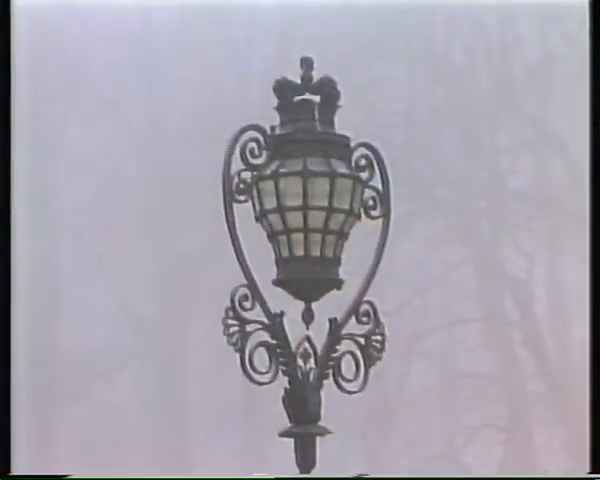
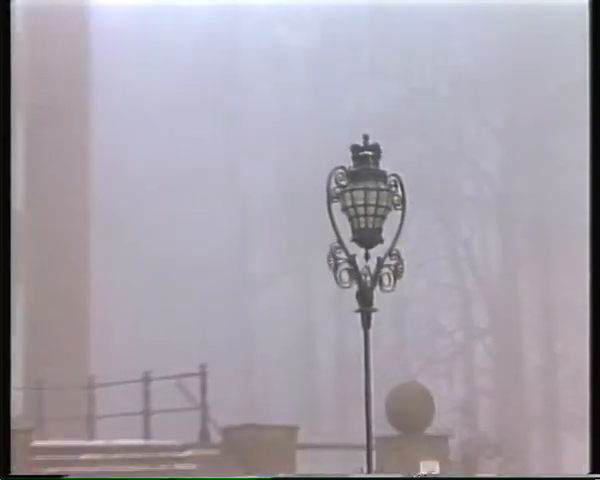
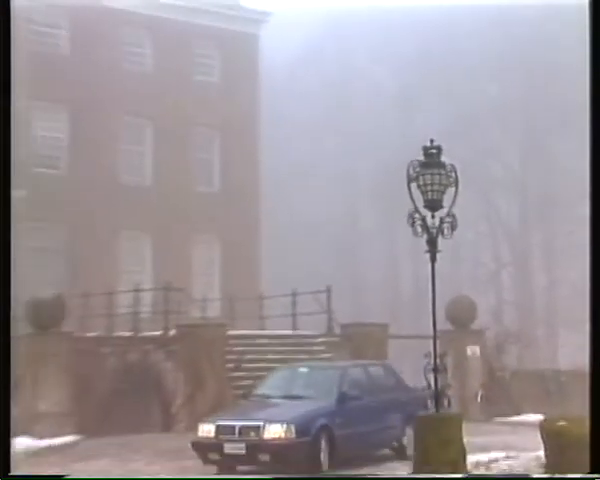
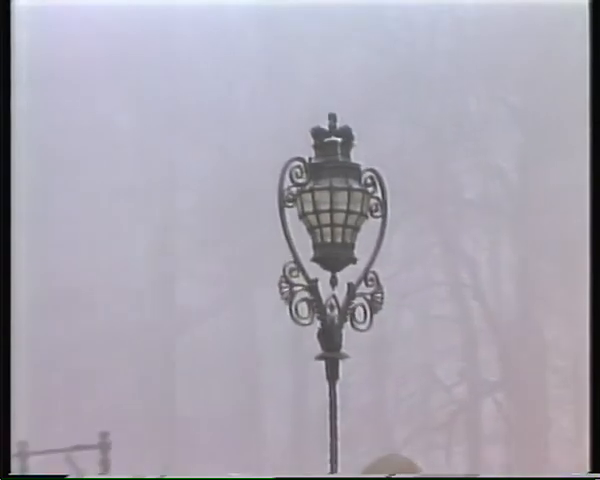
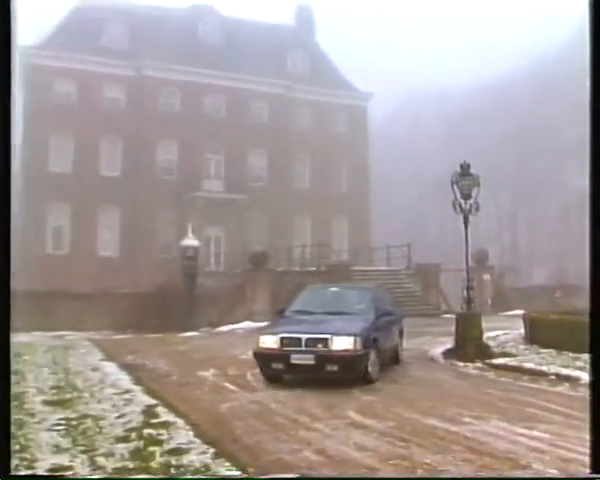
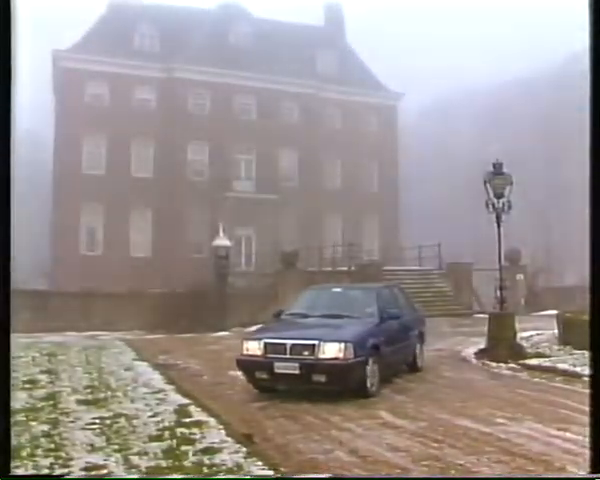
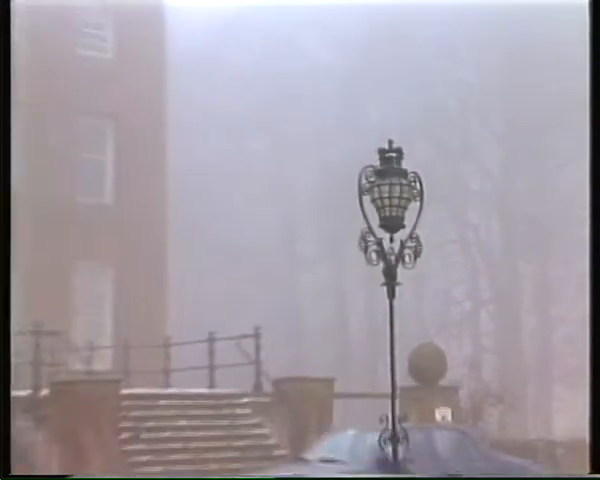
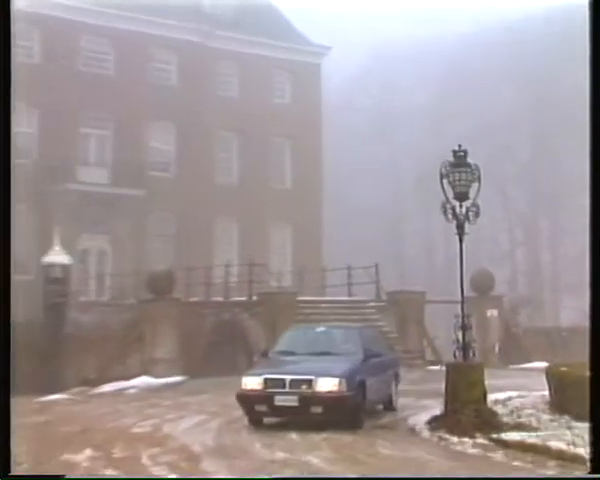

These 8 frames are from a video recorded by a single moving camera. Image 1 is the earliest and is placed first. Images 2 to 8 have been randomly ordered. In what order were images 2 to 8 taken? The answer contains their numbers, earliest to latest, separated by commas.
4, 2, 7, 3, 8, 5, 6
